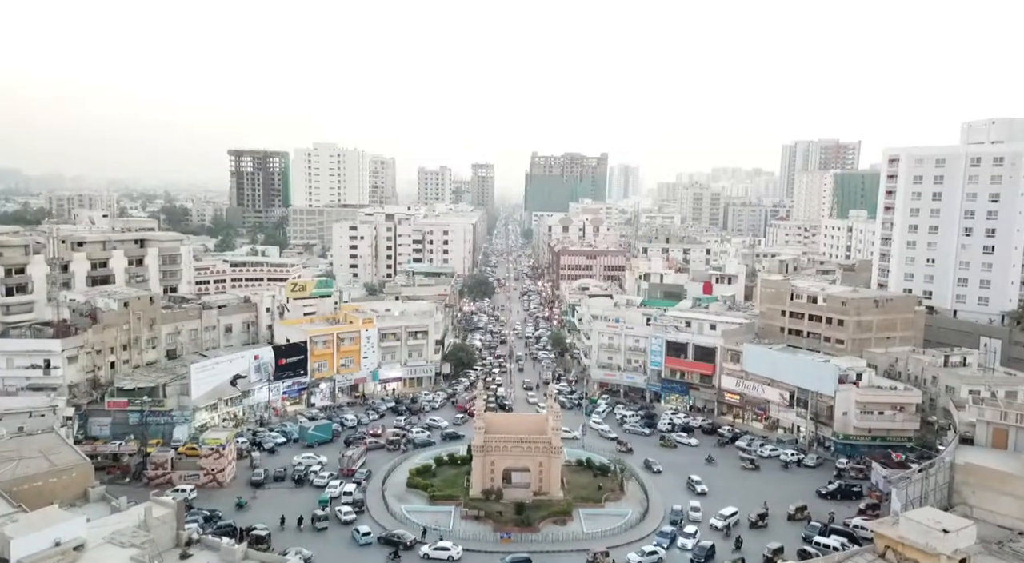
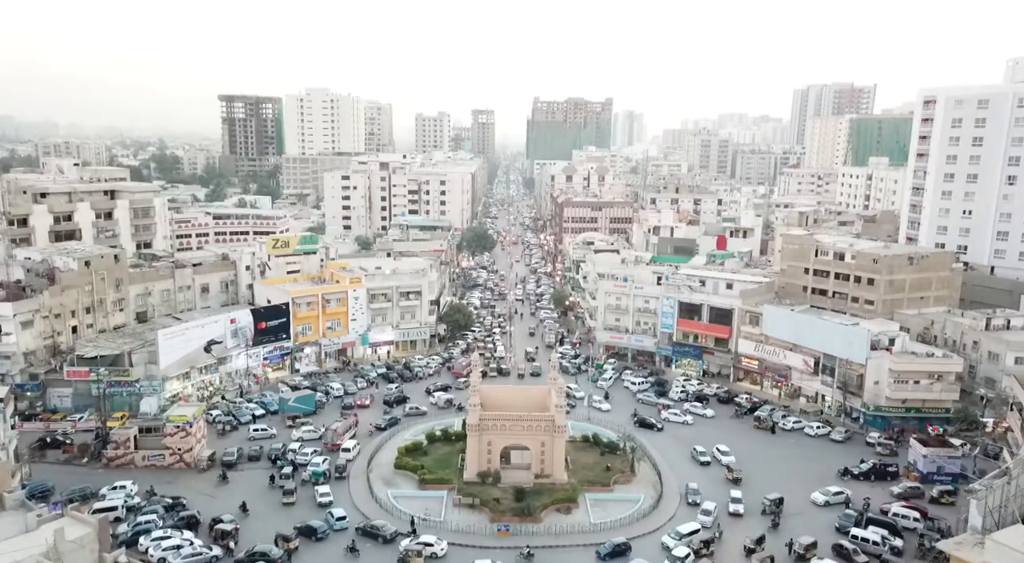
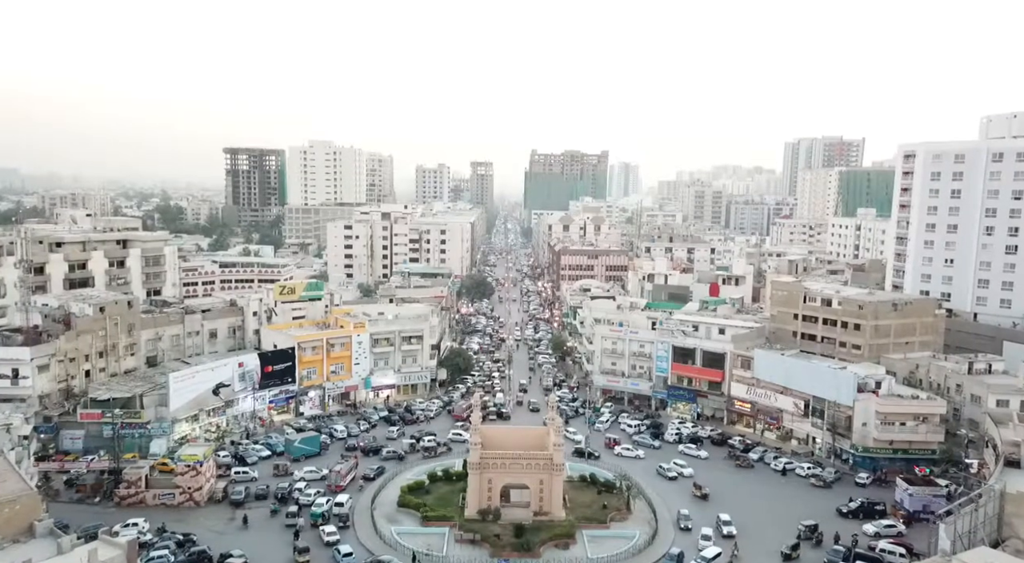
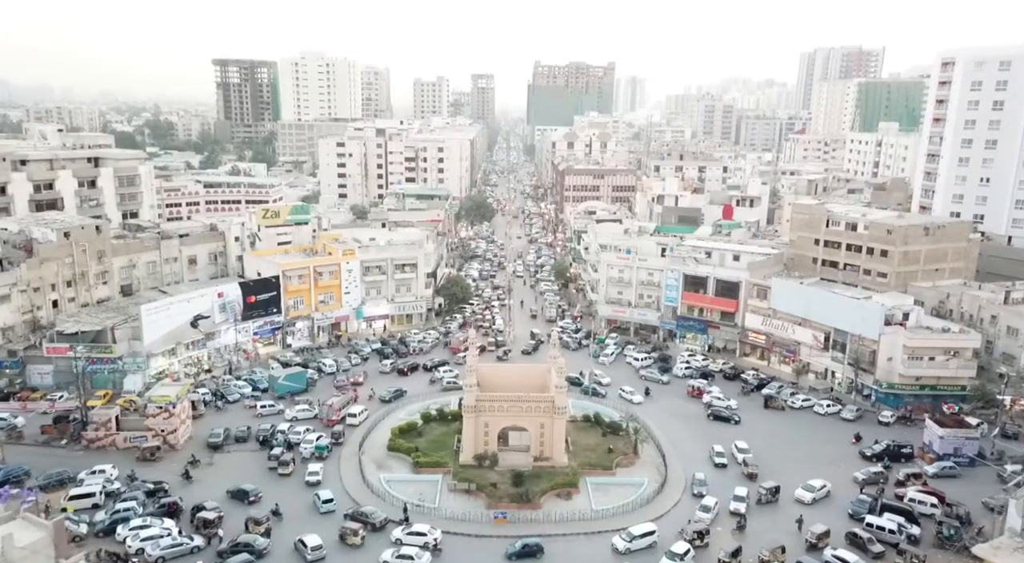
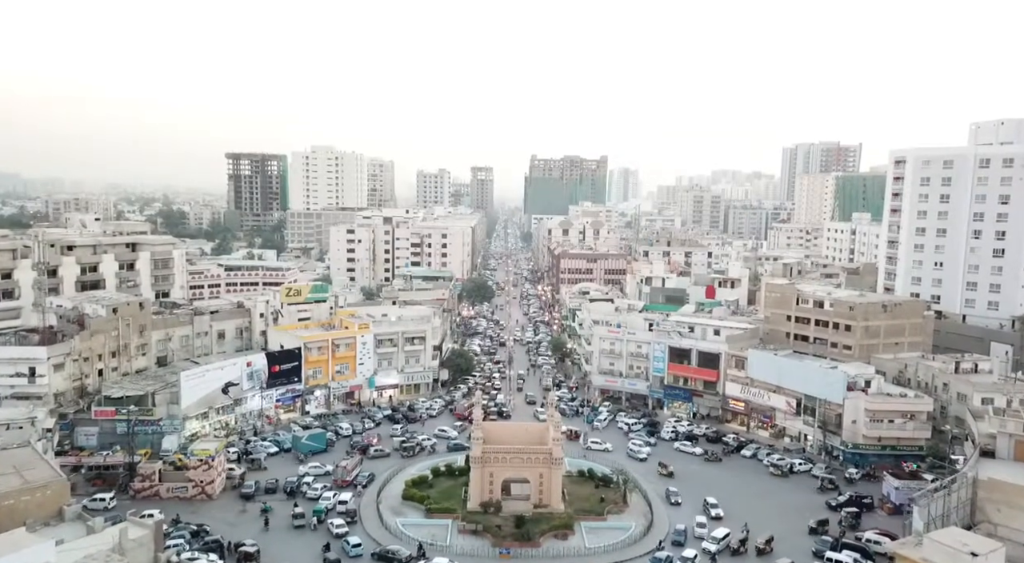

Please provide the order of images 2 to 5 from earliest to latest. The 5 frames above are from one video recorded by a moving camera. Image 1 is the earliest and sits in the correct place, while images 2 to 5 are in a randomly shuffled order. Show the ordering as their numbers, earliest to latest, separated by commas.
5, 3, 2, 4
